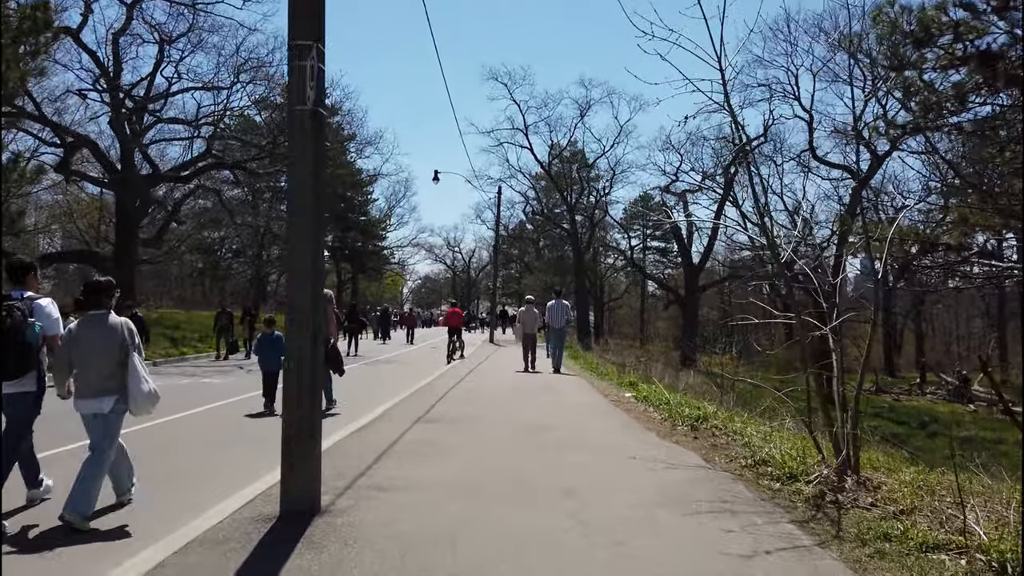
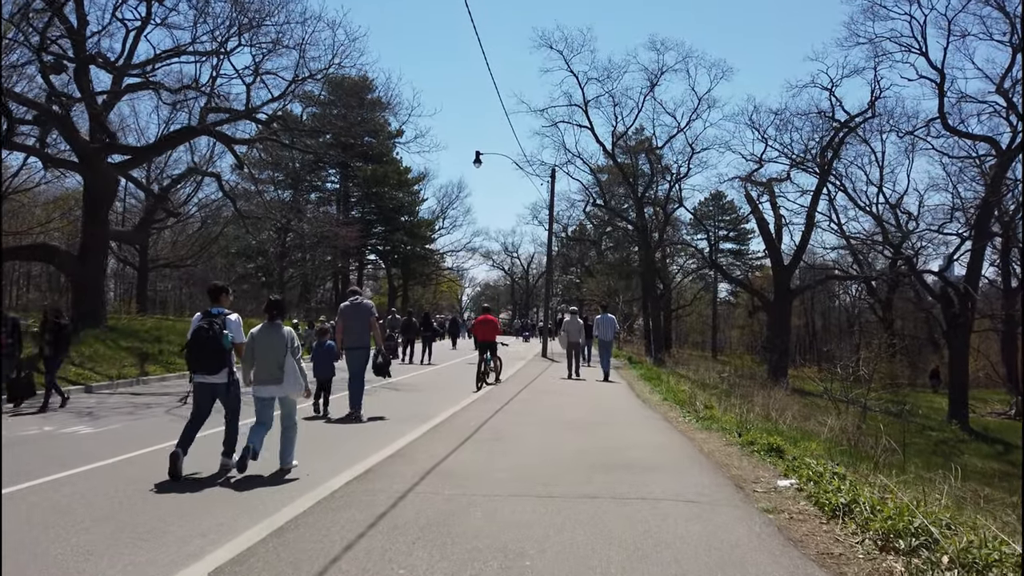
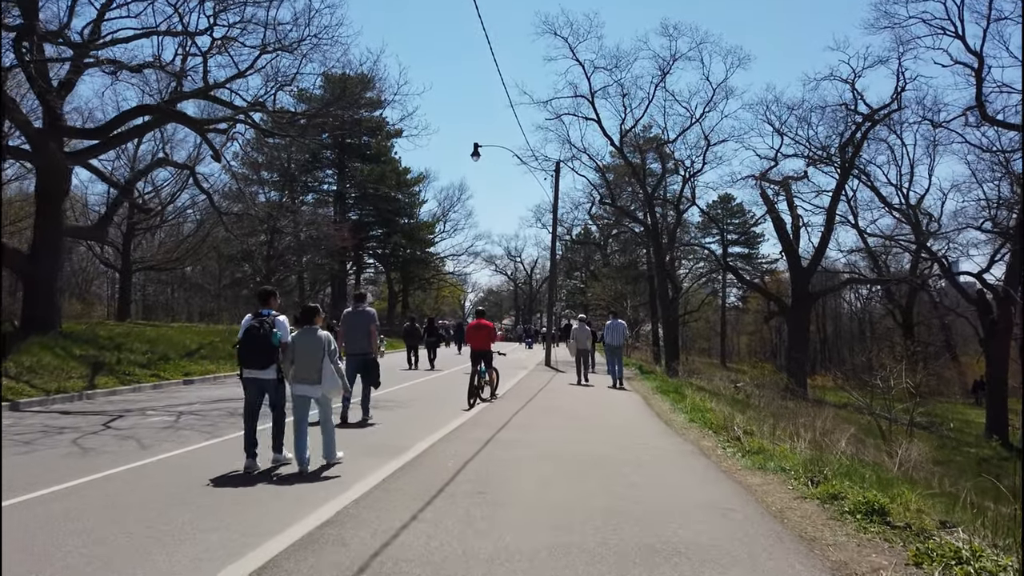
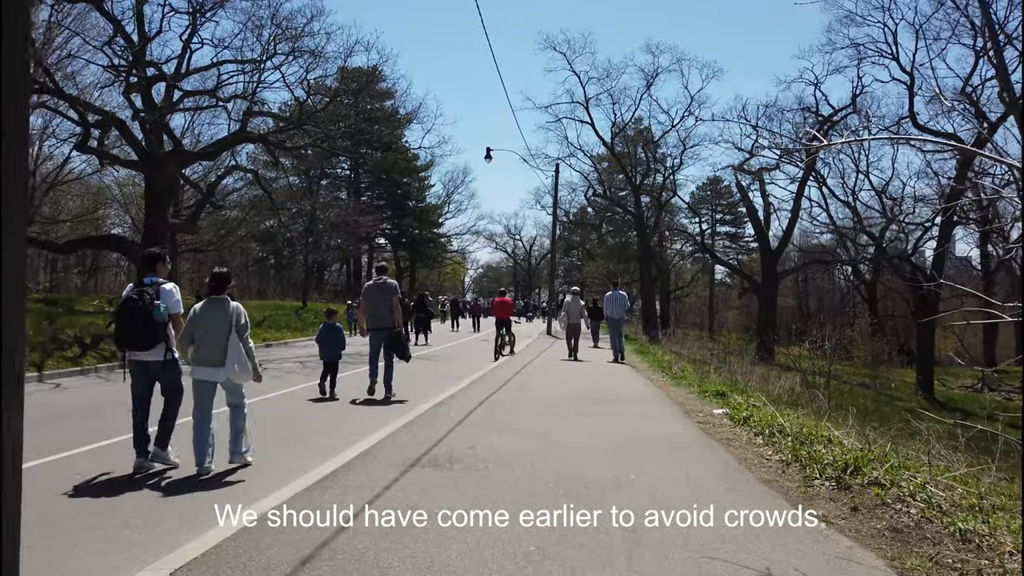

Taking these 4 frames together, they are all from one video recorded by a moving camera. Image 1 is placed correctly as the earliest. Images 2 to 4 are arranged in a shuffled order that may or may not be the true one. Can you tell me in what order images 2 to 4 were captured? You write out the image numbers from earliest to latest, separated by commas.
4, 2, 3
